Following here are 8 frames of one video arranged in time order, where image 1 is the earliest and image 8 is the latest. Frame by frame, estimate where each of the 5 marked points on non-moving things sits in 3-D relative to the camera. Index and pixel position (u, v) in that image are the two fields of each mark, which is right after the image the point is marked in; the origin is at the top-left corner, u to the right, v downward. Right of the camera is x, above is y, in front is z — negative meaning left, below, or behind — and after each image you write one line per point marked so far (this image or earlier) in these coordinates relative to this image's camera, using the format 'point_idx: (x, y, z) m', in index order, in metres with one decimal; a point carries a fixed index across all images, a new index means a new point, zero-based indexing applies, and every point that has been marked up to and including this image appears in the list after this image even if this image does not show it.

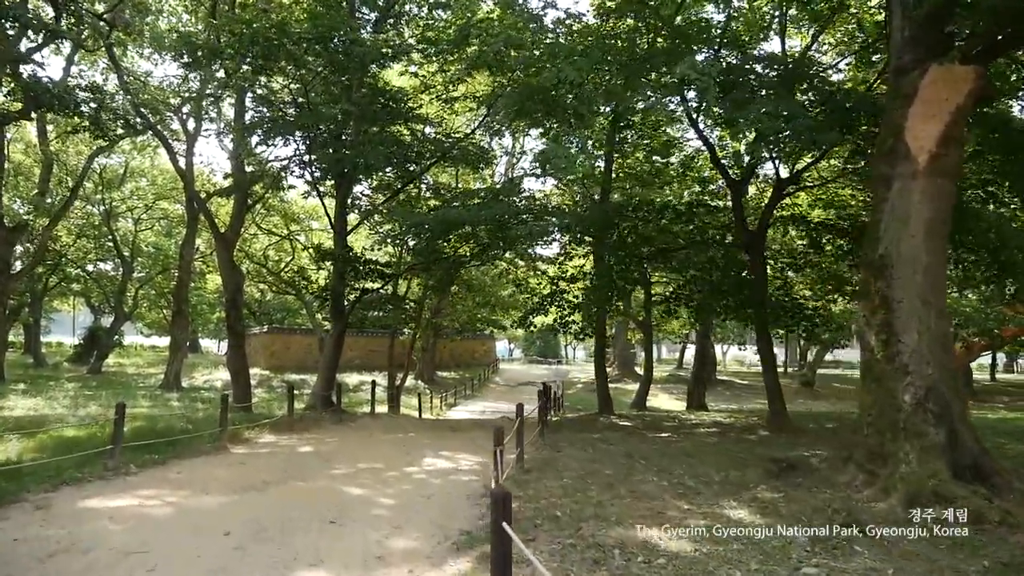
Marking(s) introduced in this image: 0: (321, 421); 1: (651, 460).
0: (-3.8, -2.7, +15.1) m
1: (+1.6, -2.0, +8.7) m
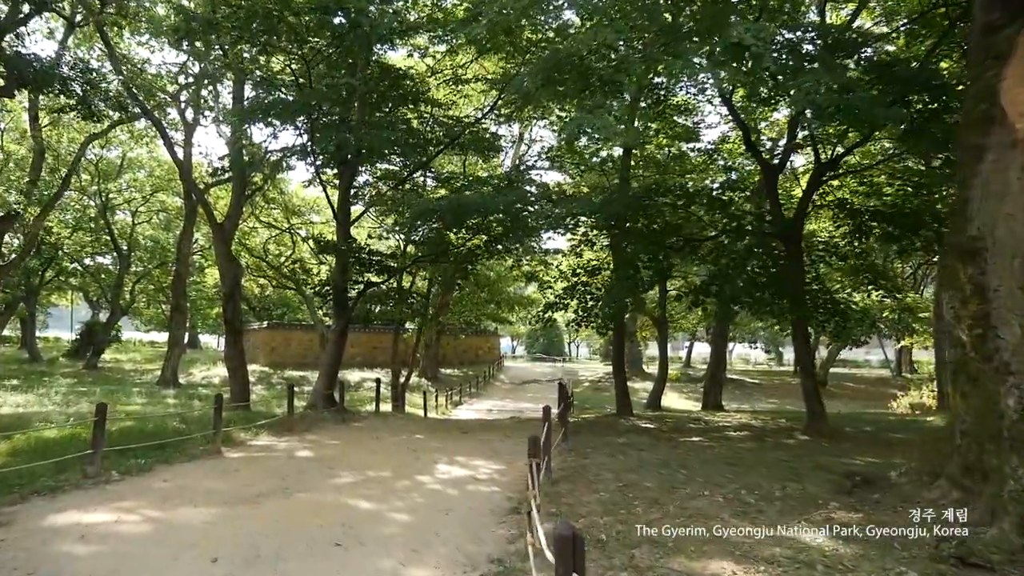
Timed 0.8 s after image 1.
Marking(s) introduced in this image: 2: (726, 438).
0: (-3.6, -2.6, +14.2) m
1: (+1.9, -1.9, +7.8) m
2: (+3.1, -2.2, +10.8) m
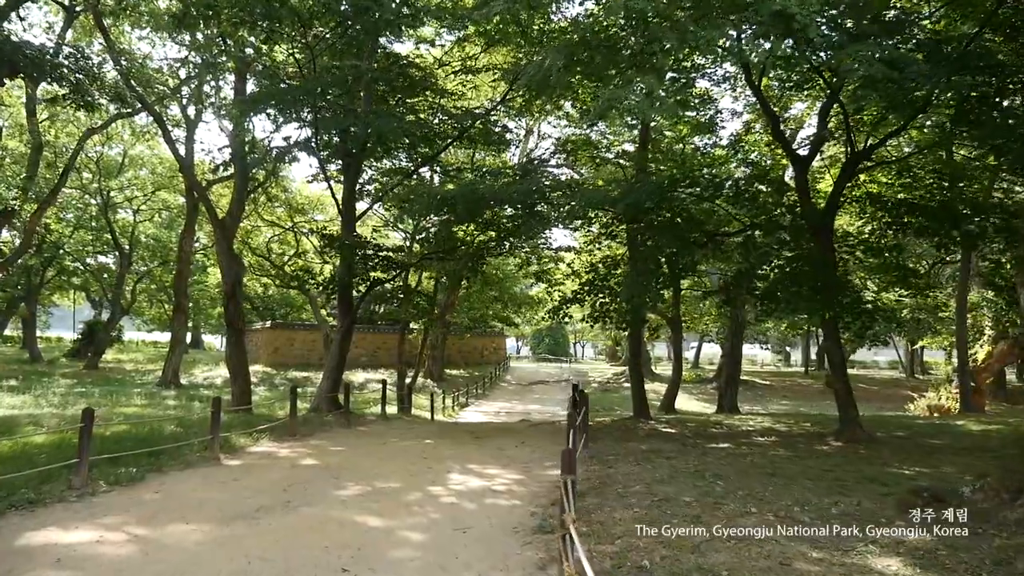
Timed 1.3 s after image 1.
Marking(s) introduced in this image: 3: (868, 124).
0: (-3.4, -2.5, +13.6) m
1: (+2.1, -1.8, +7.1) m
2: (+3.3, -2.1, +10.2) m
3: (+5.1, +2.4, +10.7) m
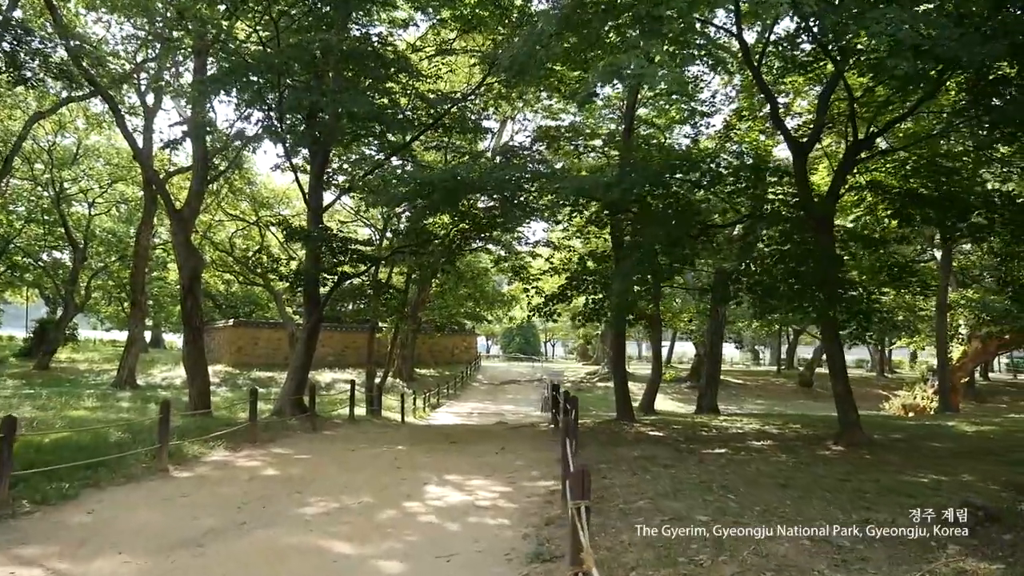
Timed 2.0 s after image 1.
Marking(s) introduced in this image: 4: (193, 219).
0: (-3.7, -2.4, +12.7) m
1: (+2.0, -1.8, +6.4) m
2: (+3.1, -2.1, +9.5) m
3: (+4.9, +2.5, +10.1) m
4: (-7.7, +1.7, +18.2) m
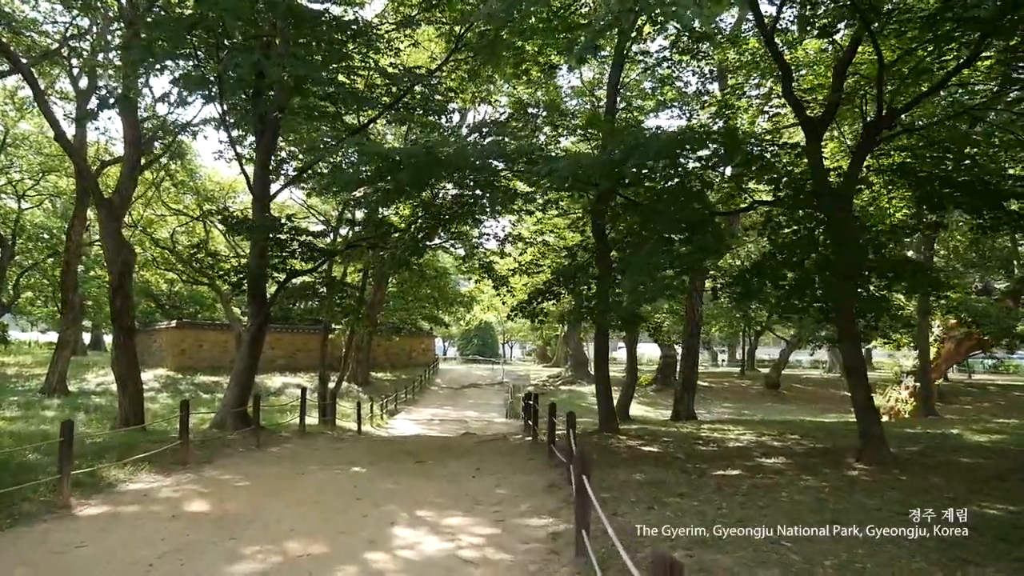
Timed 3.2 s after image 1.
0: (-4.1, -2.4, +11.0) m
1: (+1.9, -1.7, +5.1) m
2: (+2.8, -2.0, +8.3) m
3: (+4.6, +2.5, +9.0) m
4: (-8.5, +1.7, +16.3) m
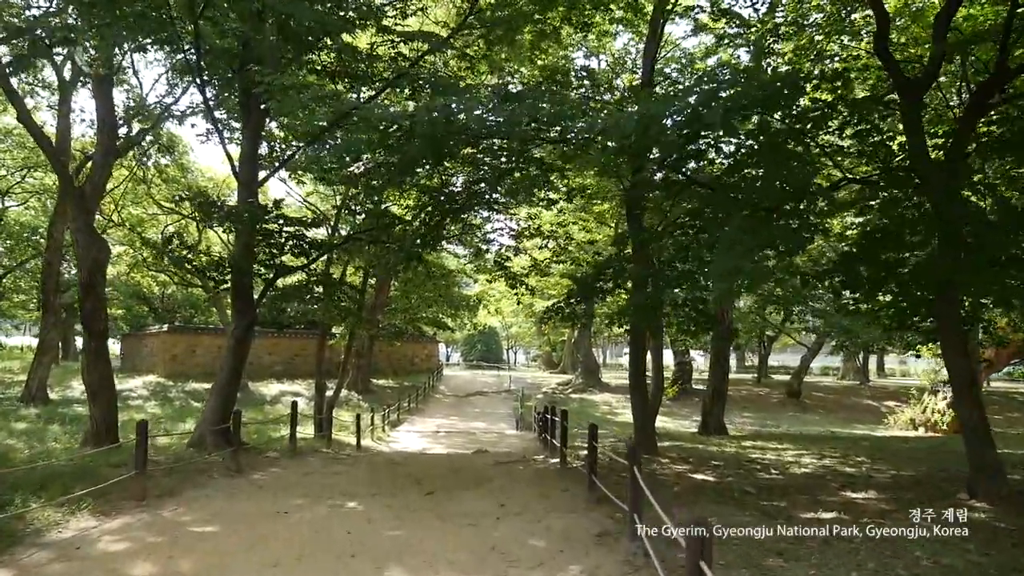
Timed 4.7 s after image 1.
0: (-3.8, -2.3, +9.3) m
1: (+2.2, -1.6, +3.4) m
2: (+3.2, -2.0, +6.6) m
3: (+4.9, +2.5, +7.3) m
4: (-8.1, +1.7, +14.7) m
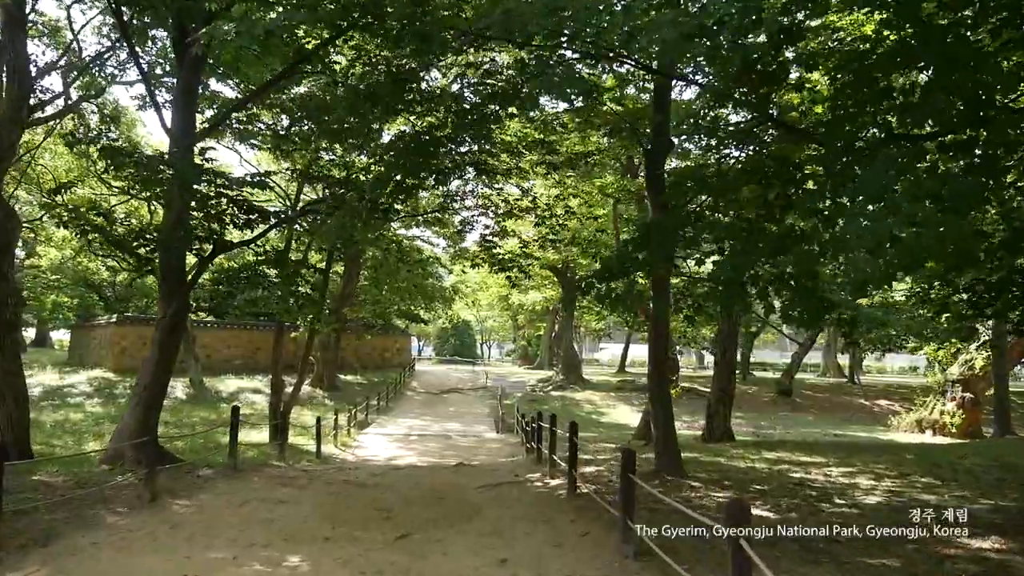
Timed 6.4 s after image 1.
0: (-3.9, -2.1, +7.1) m
1: (+2.4, -1.5, +1.5) m
2: (+3.2, -1.8, +4.7) m
3: (+5.0, +2.7, +5.4) m
4: (-8.3, +2.1, +12.3) m
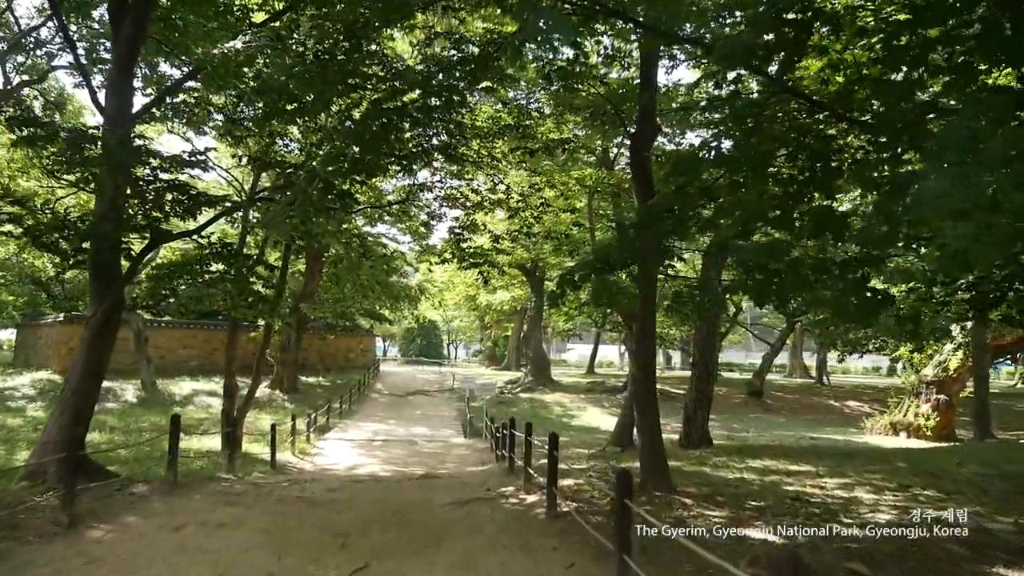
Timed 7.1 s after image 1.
0: (-4.1, -2.0, +6.1) m
1: (+2.4, -1.5, +0.7) m
2: (+3.1, -1.8, +4.0) m
3: (+4.9, +2.7, +4.8) m
4: (-8.7, +2.1, +11.1) m
